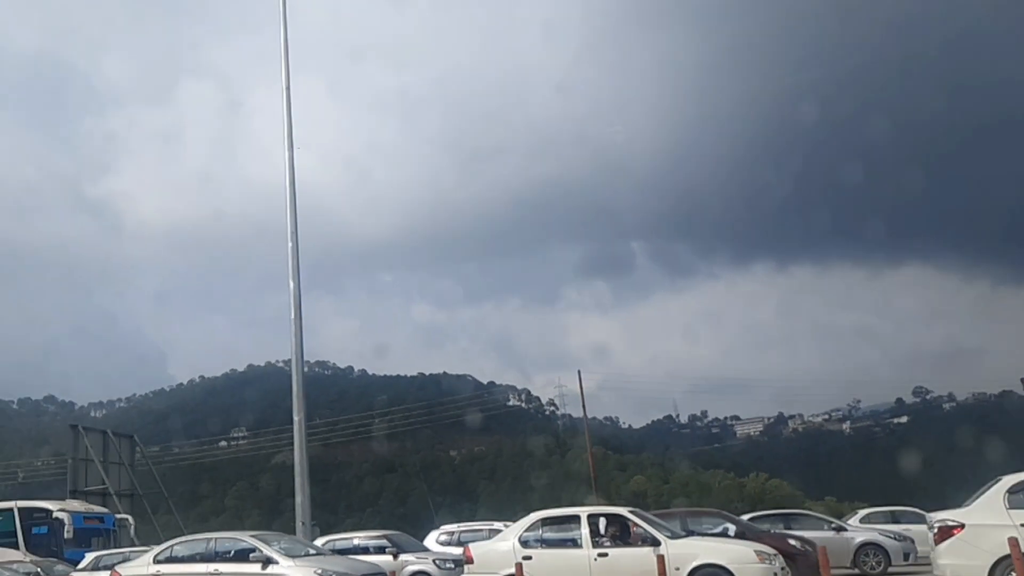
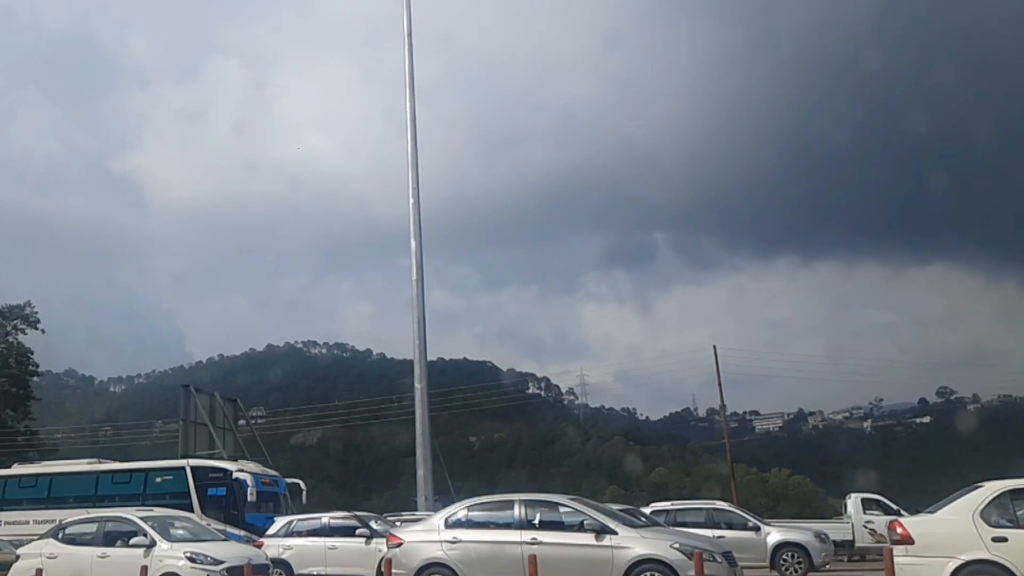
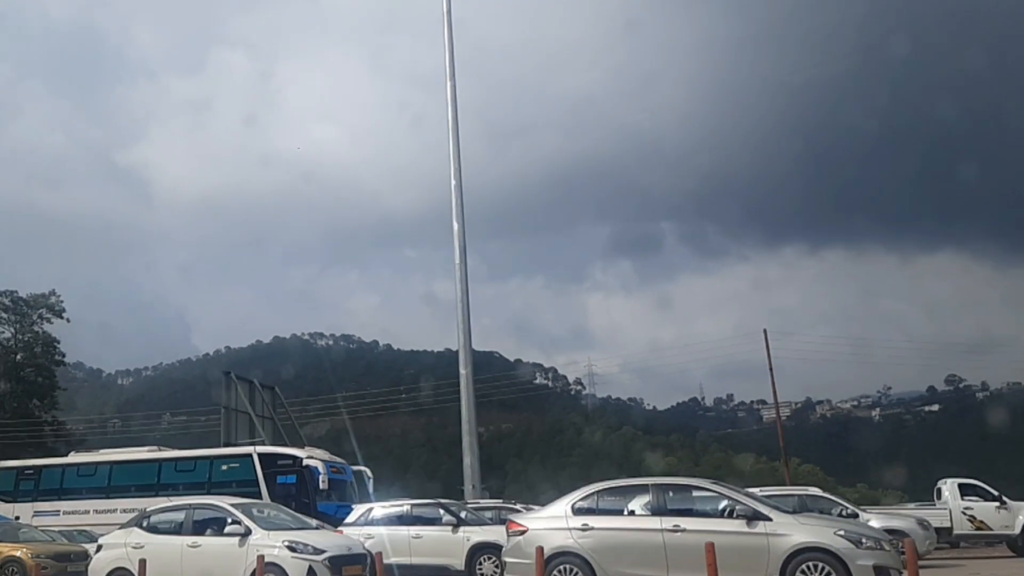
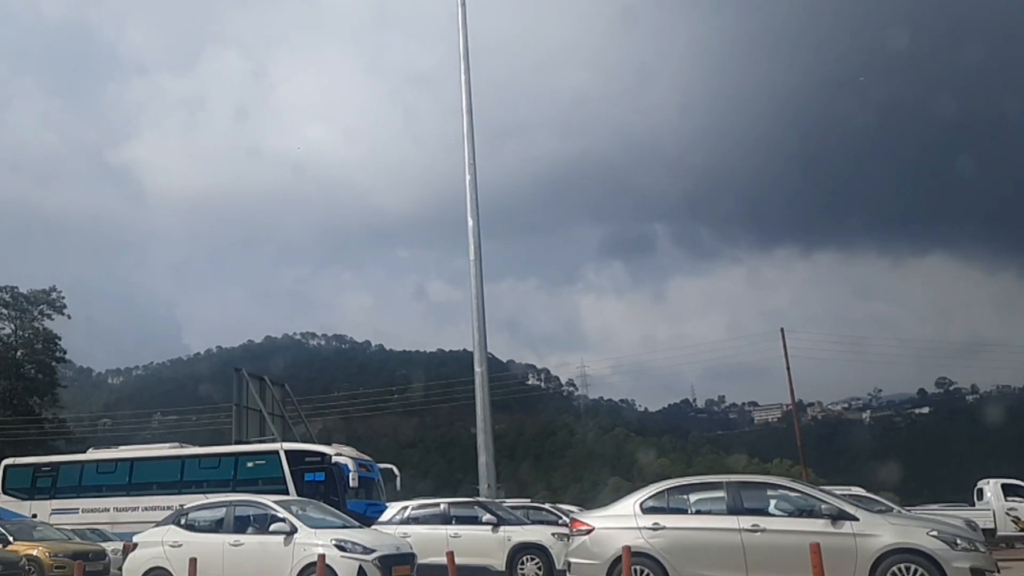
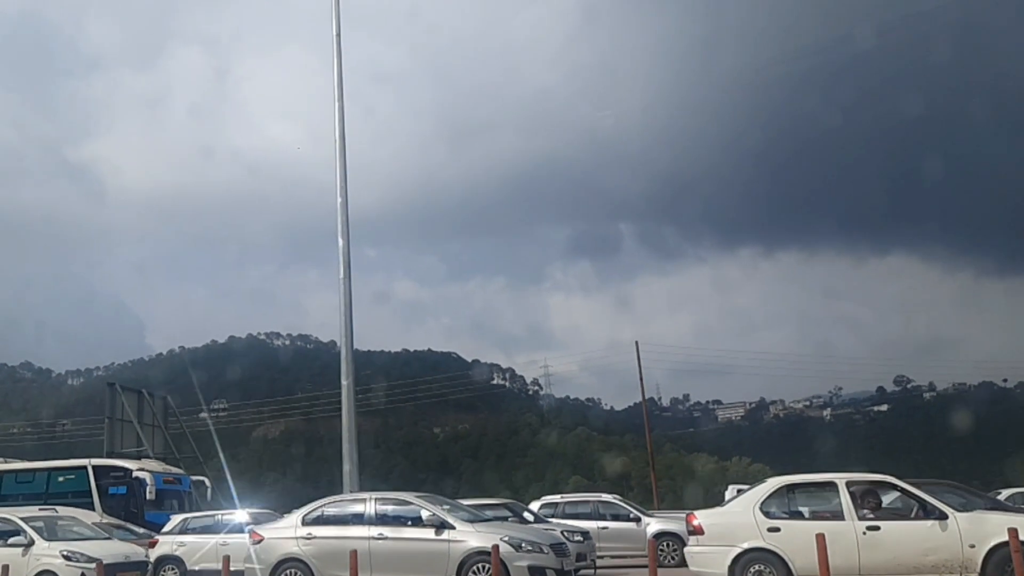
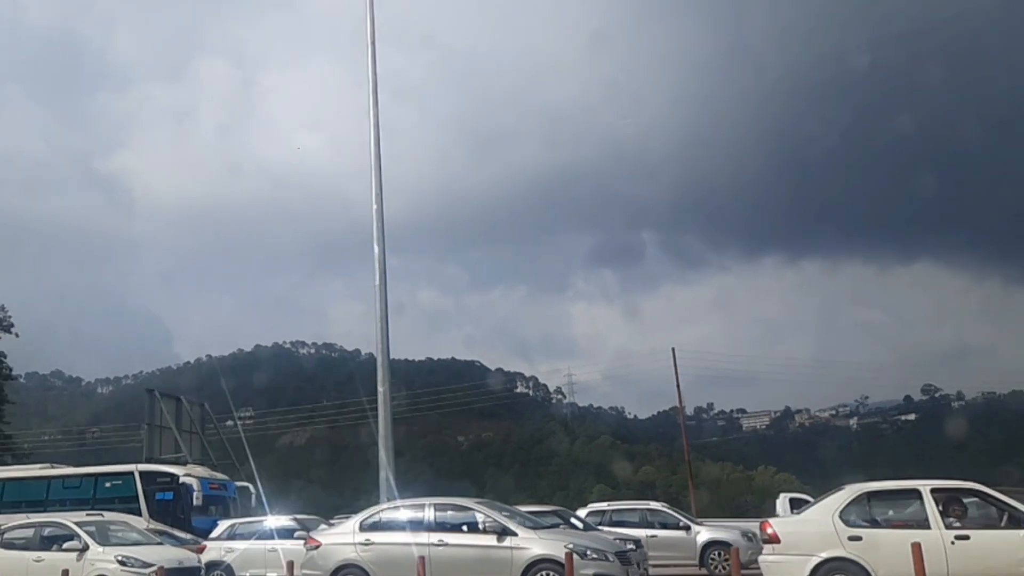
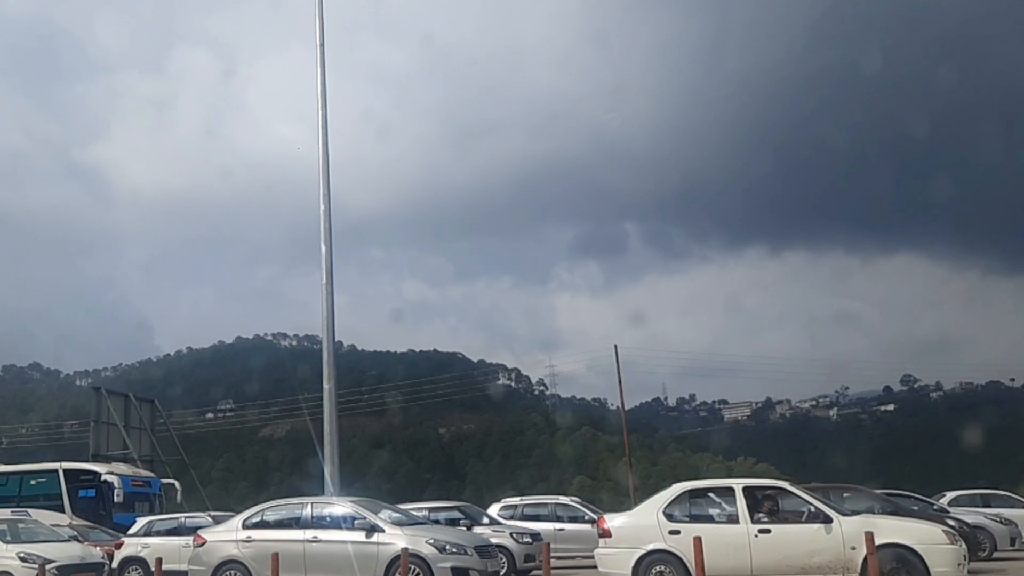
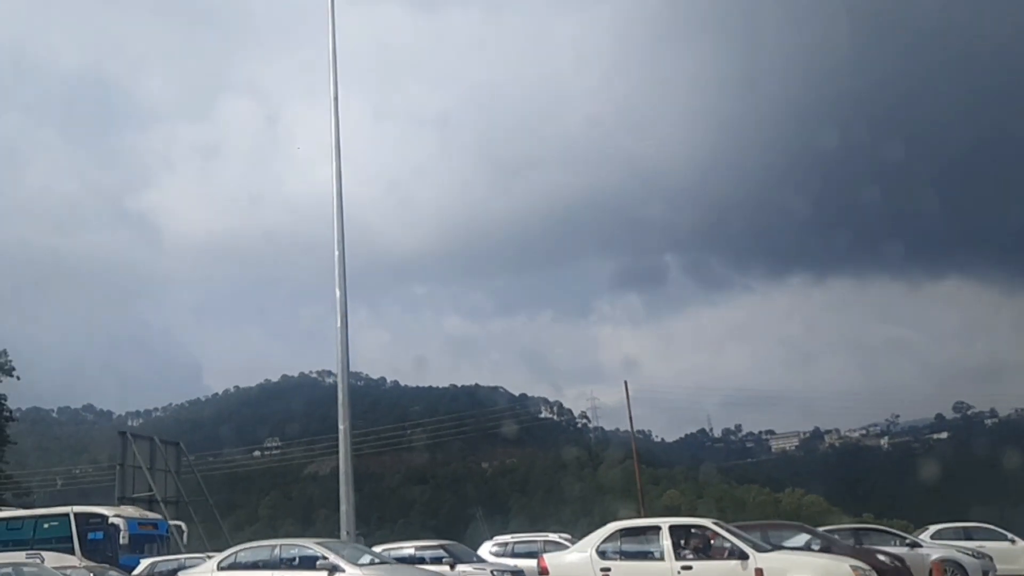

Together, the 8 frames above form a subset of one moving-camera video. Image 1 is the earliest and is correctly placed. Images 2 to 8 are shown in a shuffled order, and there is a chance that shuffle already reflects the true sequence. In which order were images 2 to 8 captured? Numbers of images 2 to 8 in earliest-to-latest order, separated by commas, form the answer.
8, 7, 5, 6, 2, 3, 4
